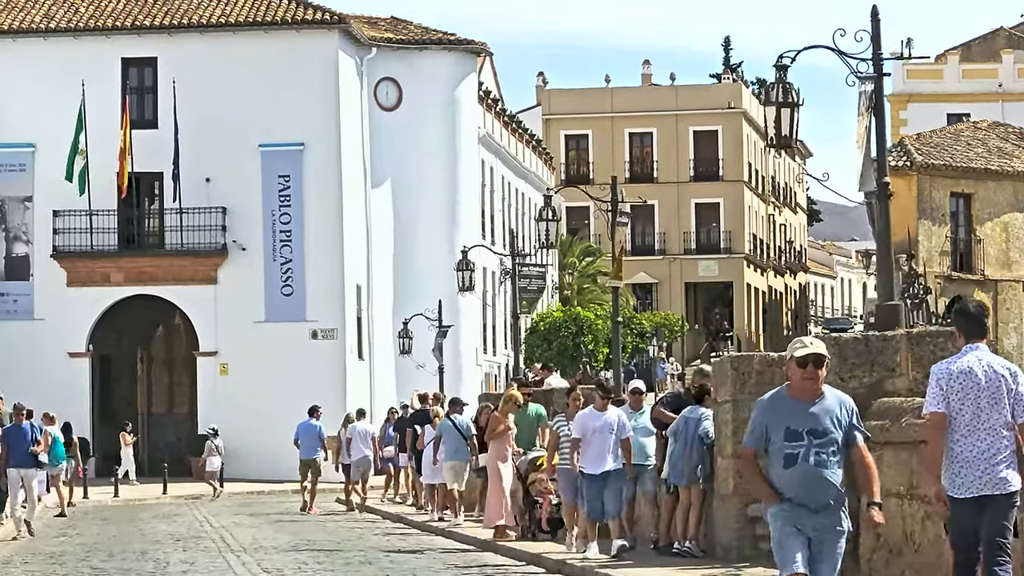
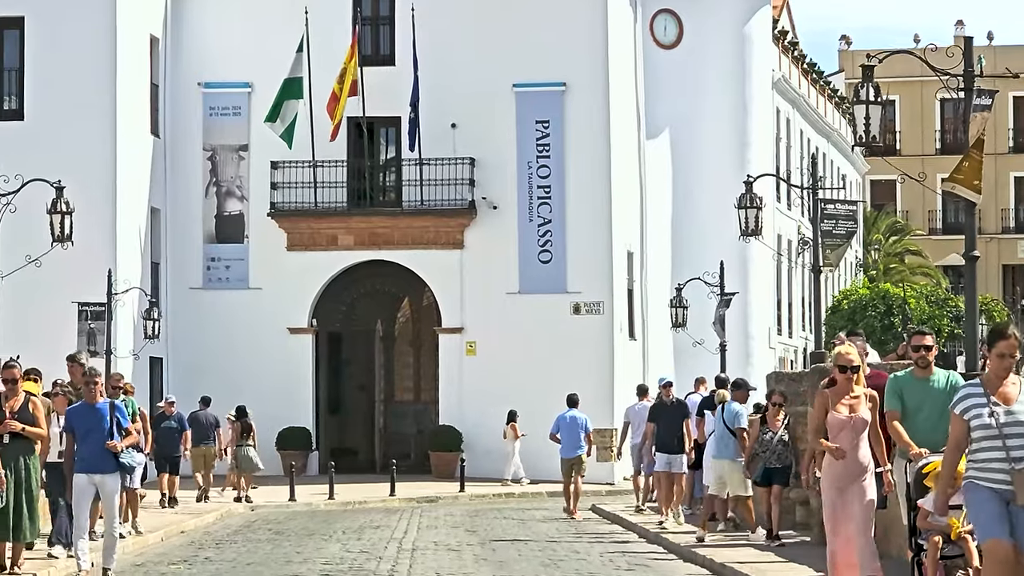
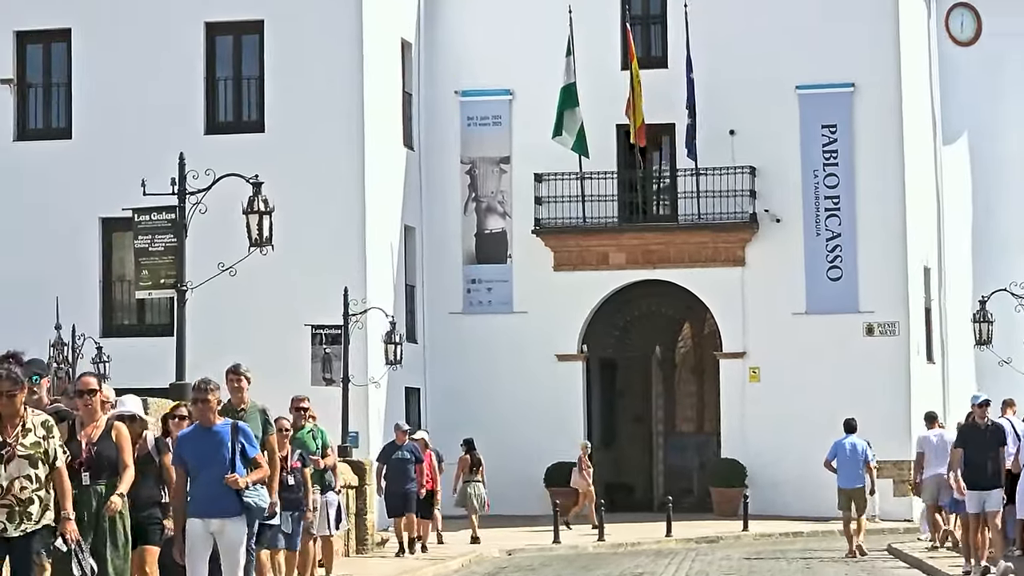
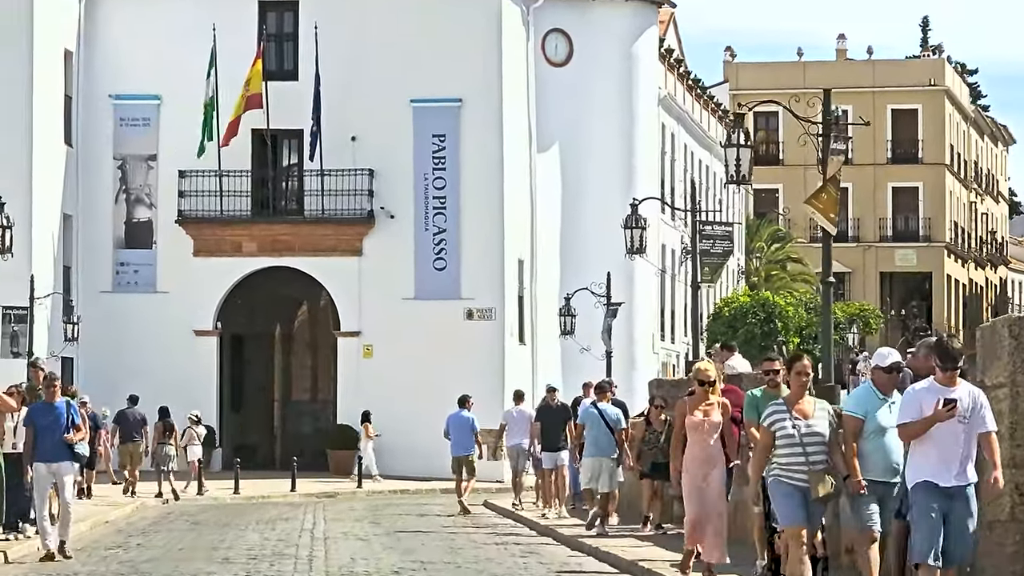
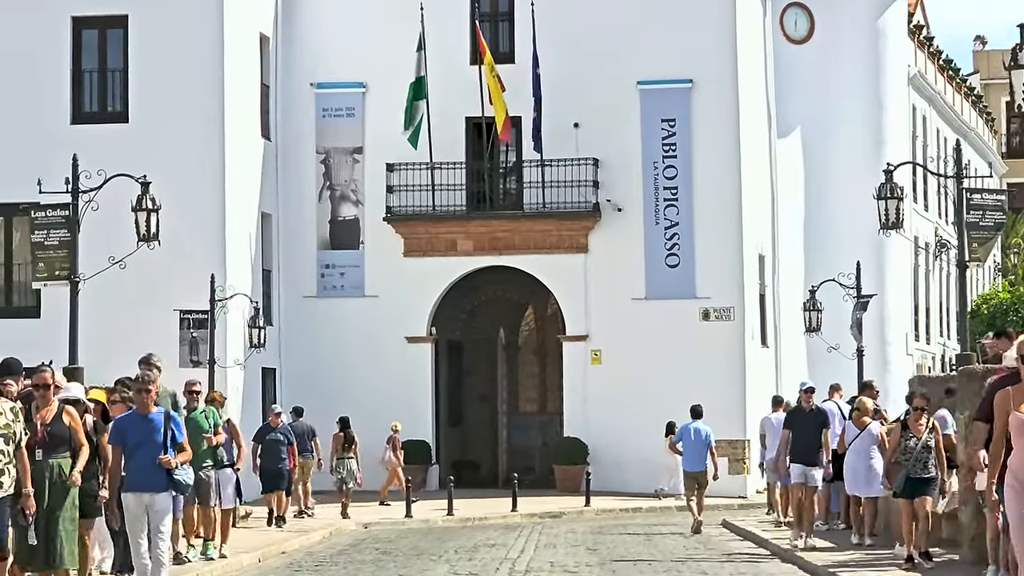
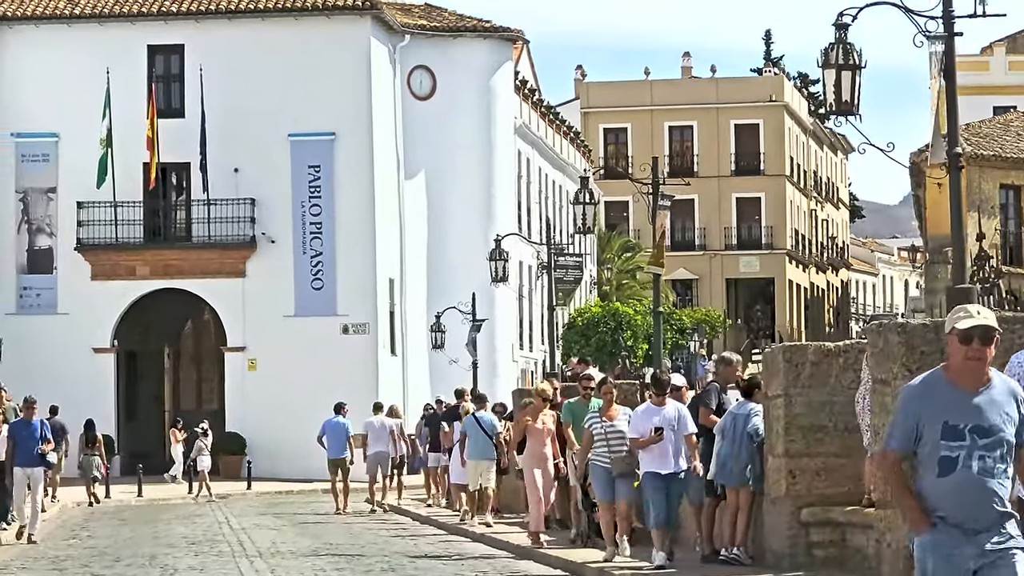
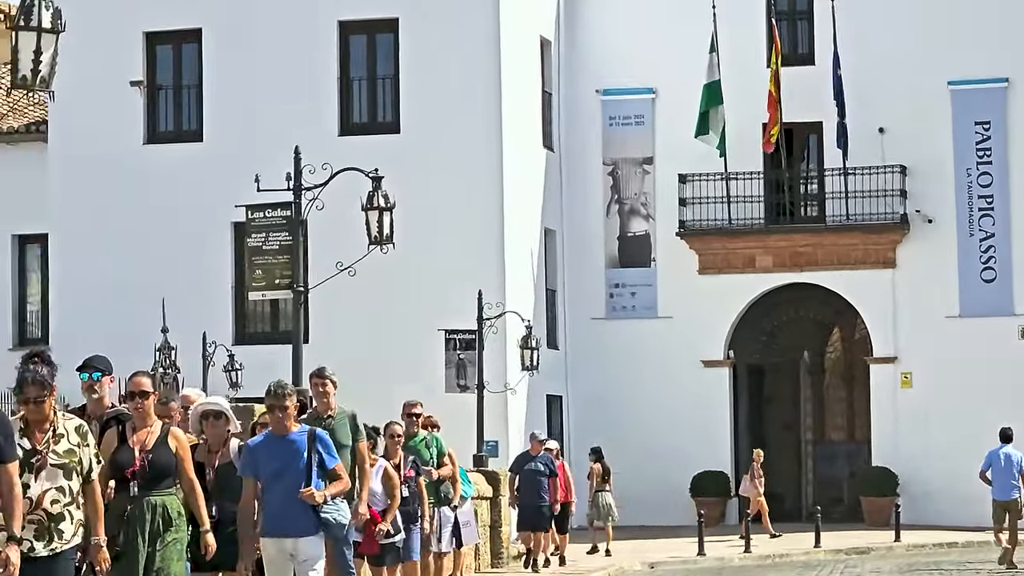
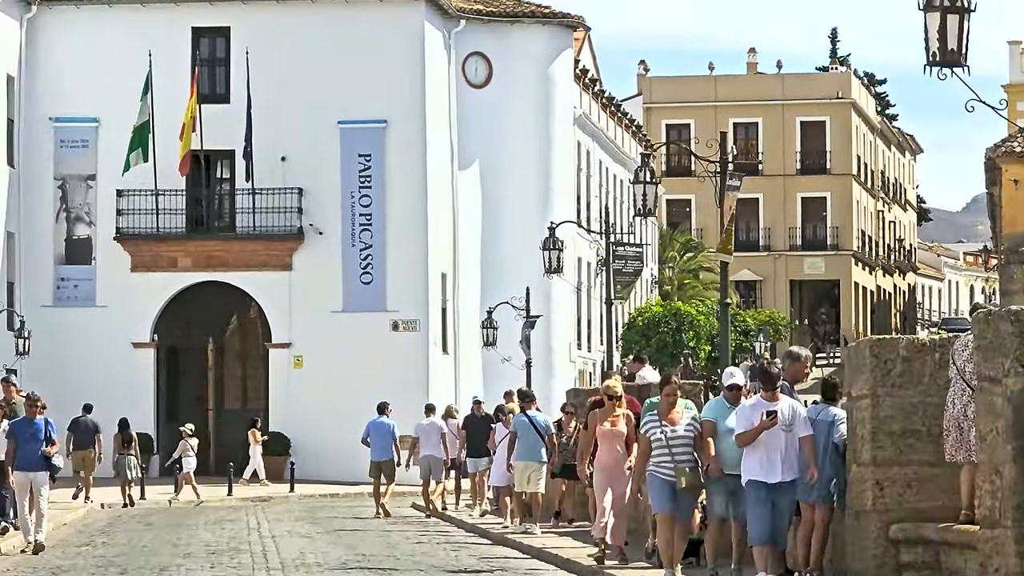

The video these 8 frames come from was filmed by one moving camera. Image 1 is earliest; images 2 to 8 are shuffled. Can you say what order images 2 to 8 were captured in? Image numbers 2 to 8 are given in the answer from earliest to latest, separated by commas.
6, 8, 4, 2, 5, 3, 7
